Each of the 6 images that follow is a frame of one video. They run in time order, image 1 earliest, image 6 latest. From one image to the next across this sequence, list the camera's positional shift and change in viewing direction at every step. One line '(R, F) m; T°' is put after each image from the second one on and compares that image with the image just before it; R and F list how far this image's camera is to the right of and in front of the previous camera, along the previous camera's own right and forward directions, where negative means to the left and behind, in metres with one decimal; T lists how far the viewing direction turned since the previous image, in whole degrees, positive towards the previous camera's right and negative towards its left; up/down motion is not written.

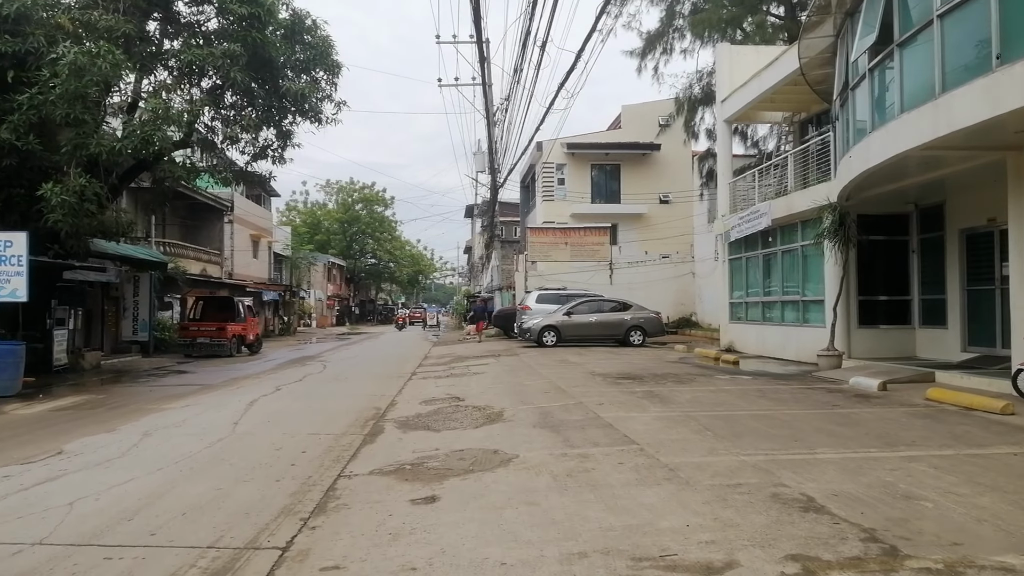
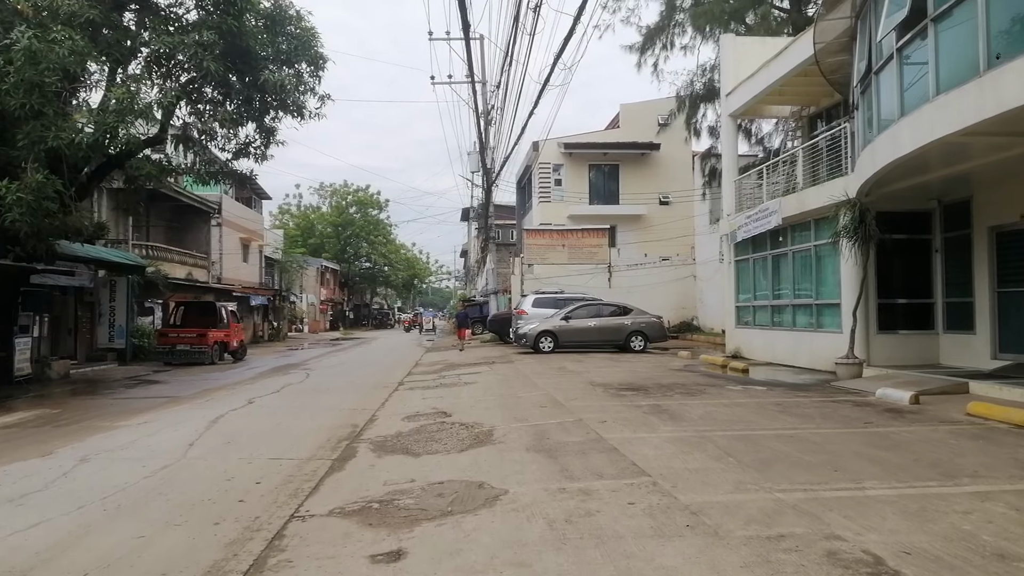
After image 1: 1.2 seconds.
(+0.1, +1.0) m; 0°
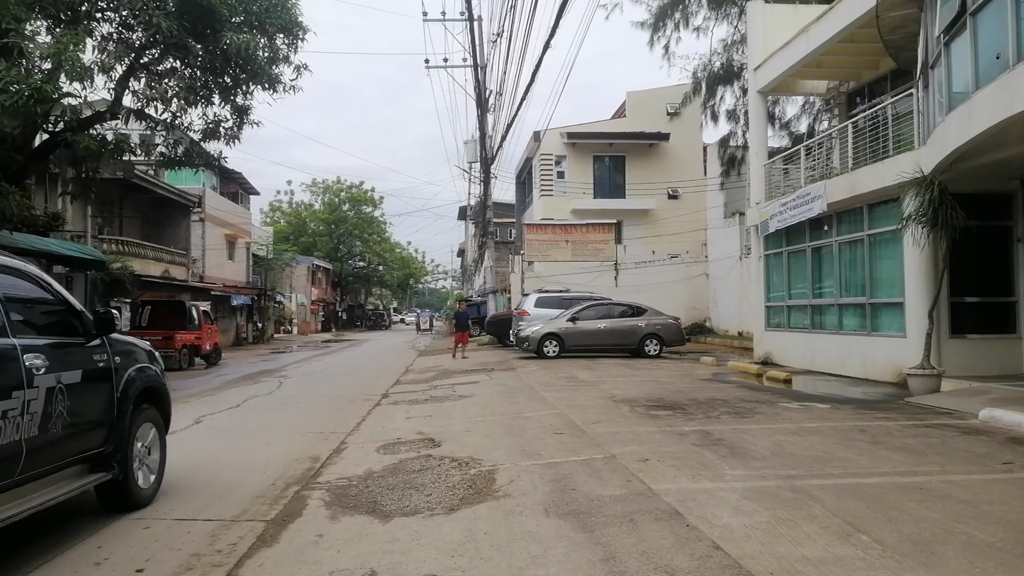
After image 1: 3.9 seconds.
(-0.1, +2.1) m; 0°
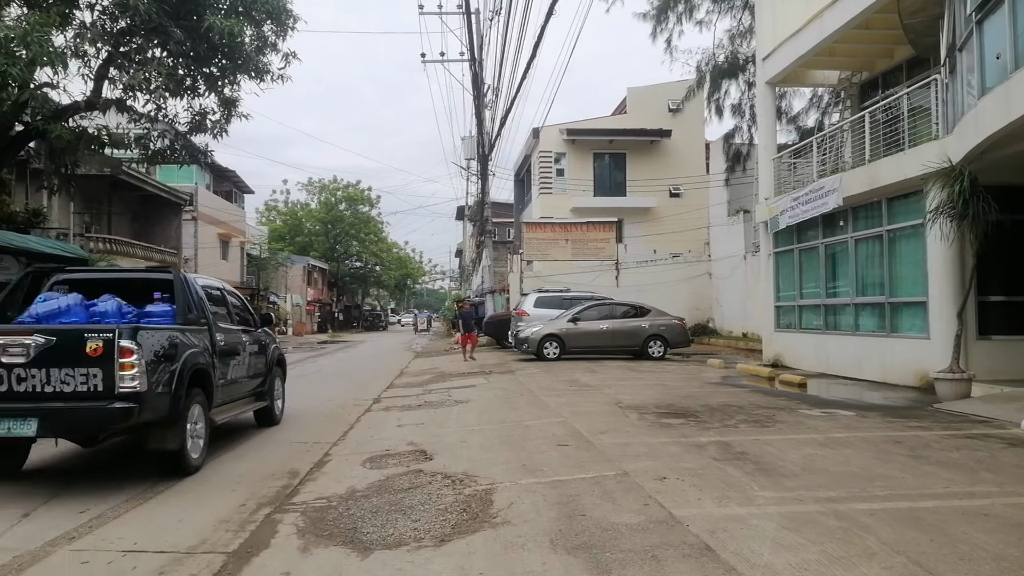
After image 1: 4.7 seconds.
(0.0, +0.7) m; 0°
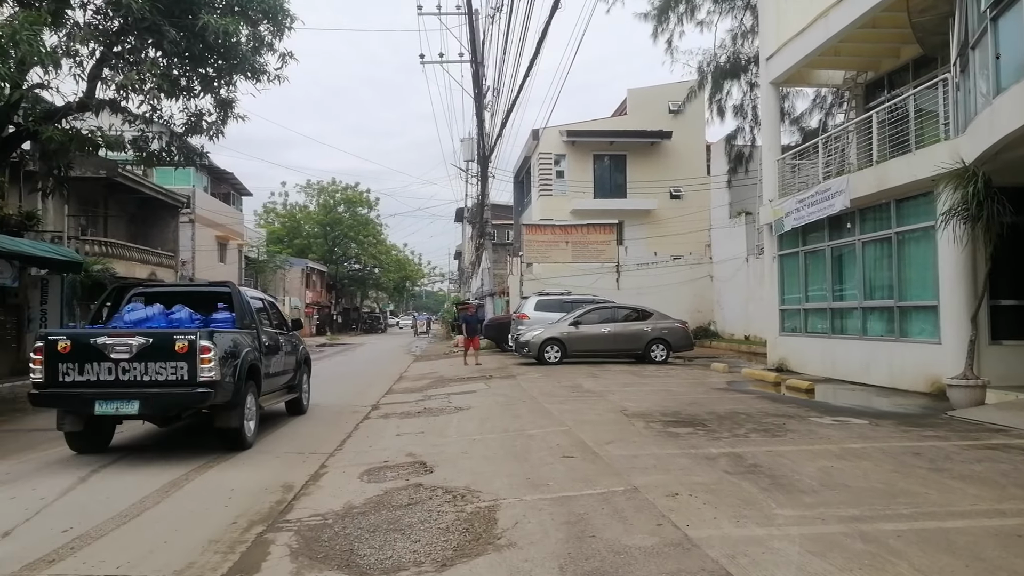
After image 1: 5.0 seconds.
(0.0, +0.3) m; 0°
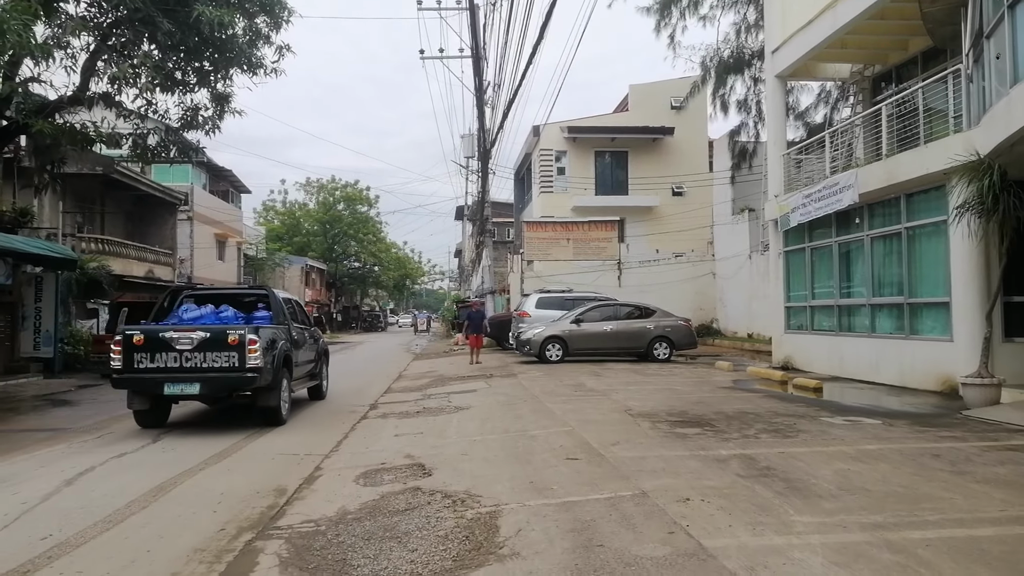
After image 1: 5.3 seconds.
(0.0, +0.3) m; 0°
